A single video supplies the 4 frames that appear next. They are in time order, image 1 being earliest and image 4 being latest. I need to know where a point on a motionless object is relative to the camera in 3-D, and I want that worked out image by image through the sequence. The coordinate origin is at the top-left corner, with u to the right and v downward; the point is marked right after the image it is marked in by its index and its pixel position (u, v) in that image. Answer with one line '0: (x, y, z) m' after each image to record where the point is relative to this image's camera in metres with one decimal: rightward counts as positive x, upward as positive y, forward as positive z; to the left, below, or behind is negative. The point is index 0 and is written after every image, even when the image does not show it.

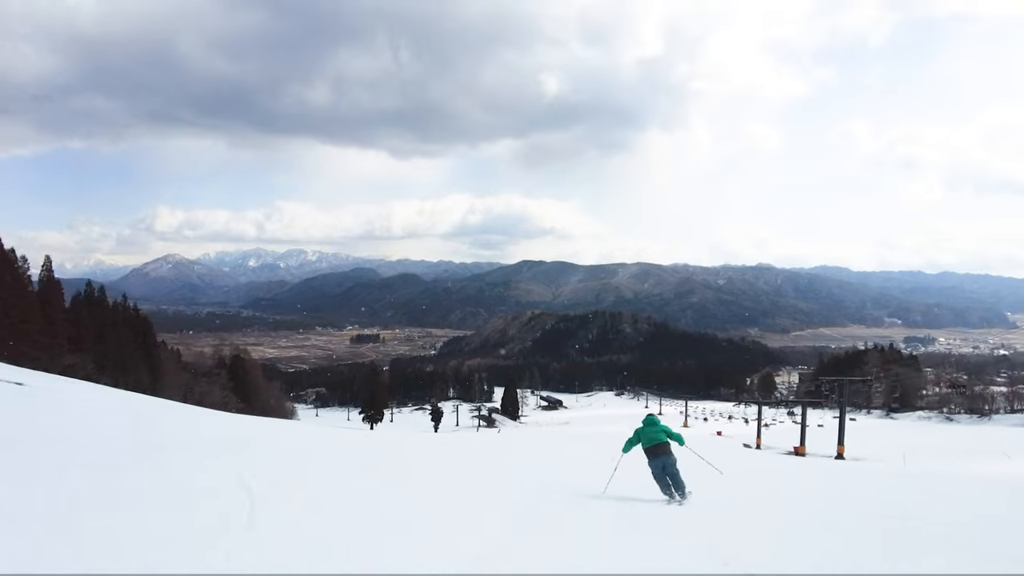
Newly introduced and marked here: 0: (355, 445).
0: (-4.7, -4.6, +19.6) m
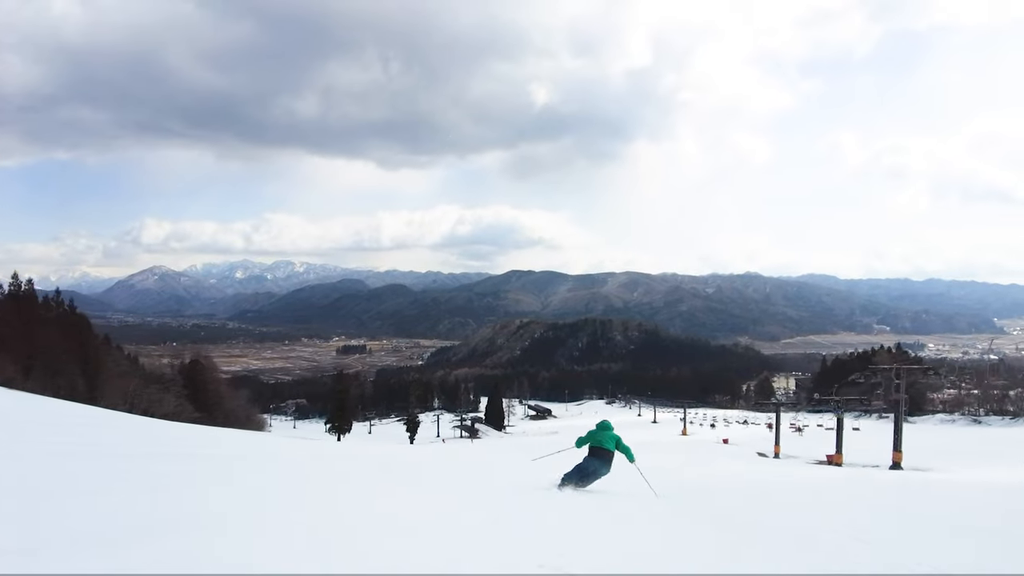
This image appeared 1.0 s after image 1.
0: (-5.1, -4.7, +18.7) m
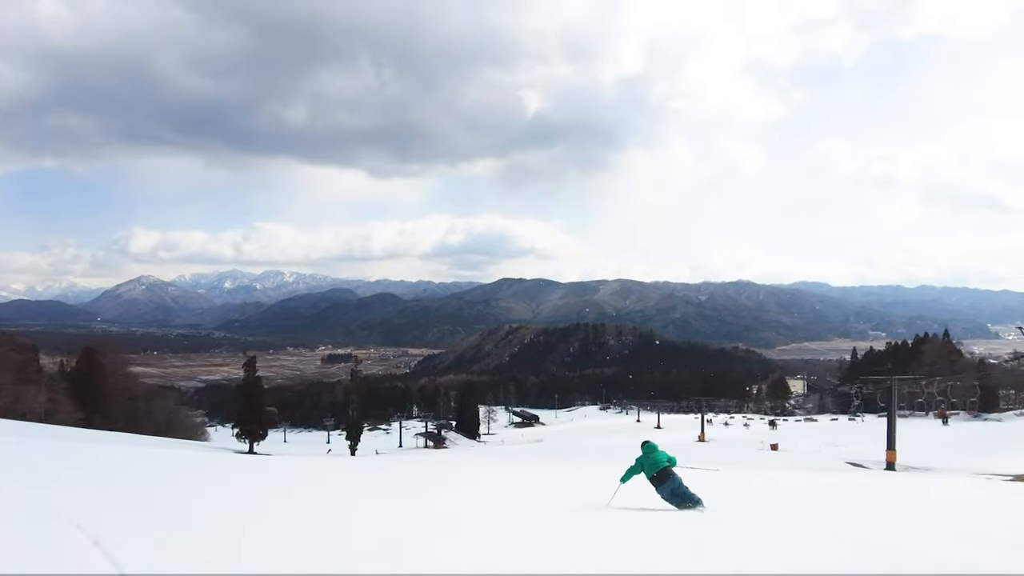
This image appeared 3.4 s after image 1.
0: (-5.6, -4.5, +16.6) m
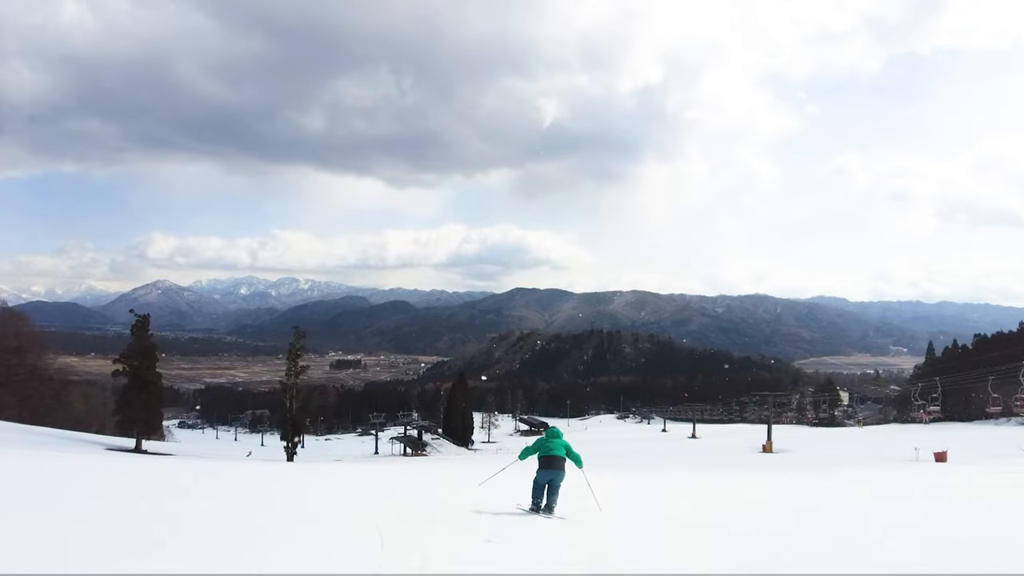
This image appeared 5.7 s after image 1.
0: (-5.5, -4.2, +14.7) m
